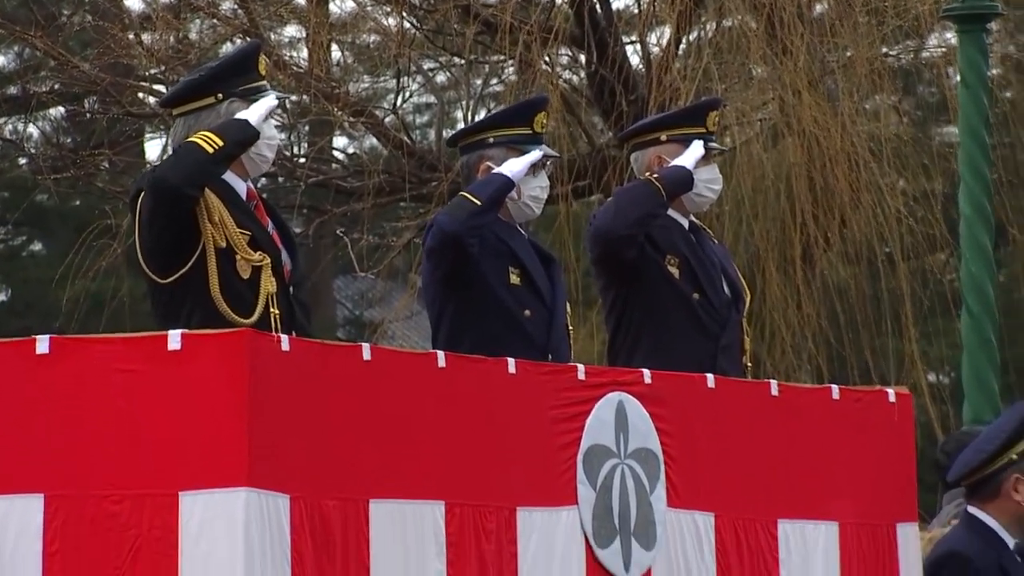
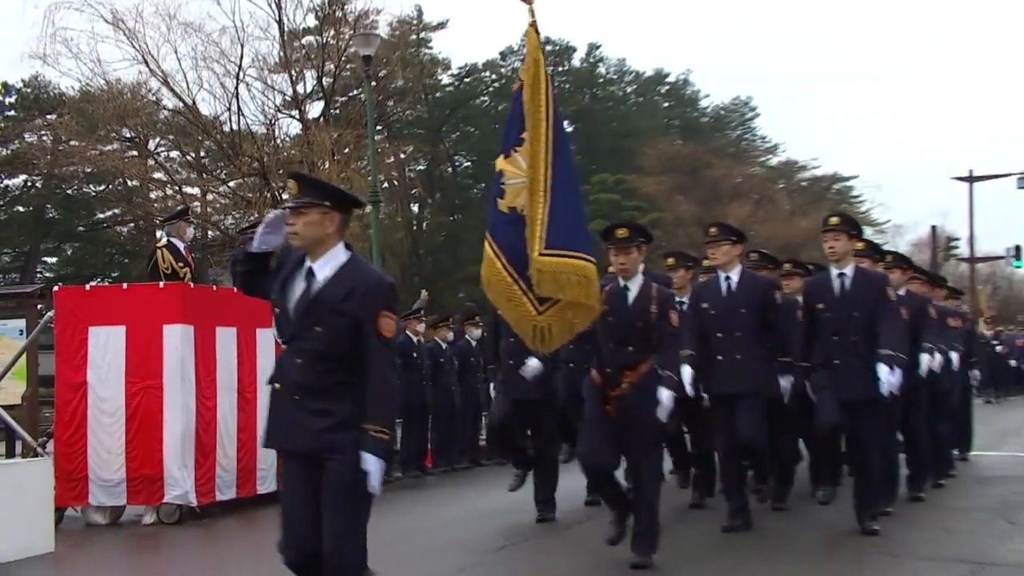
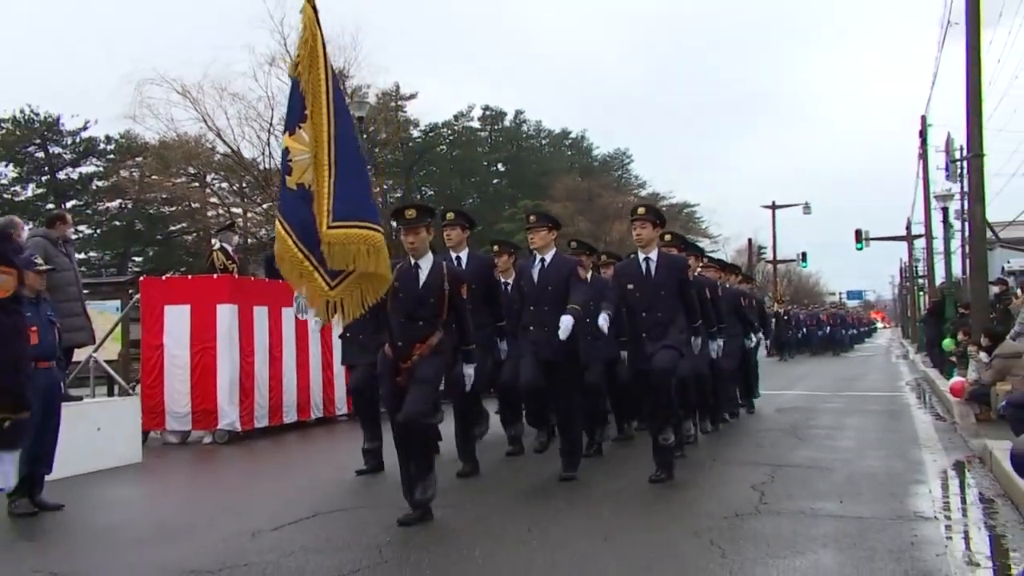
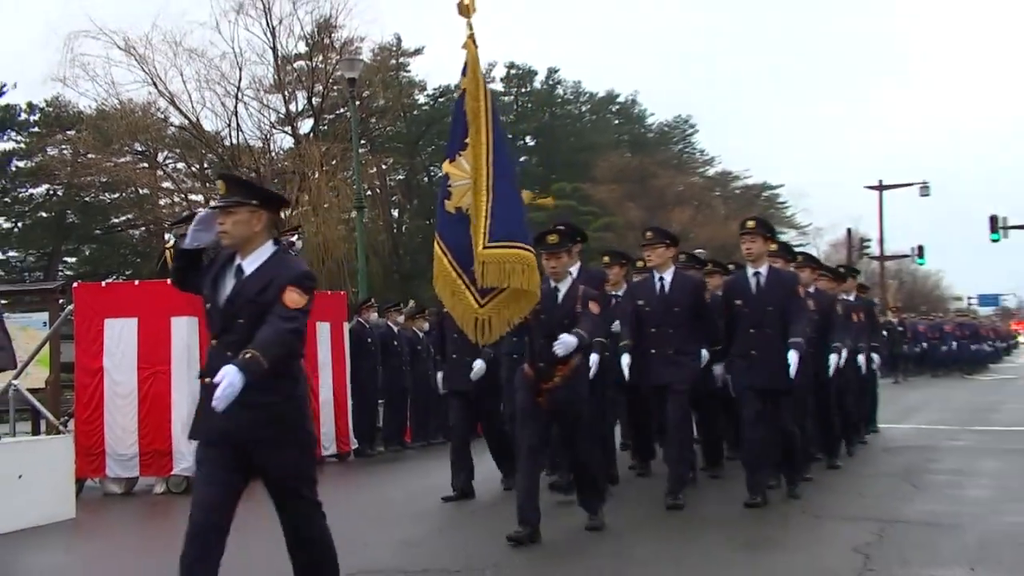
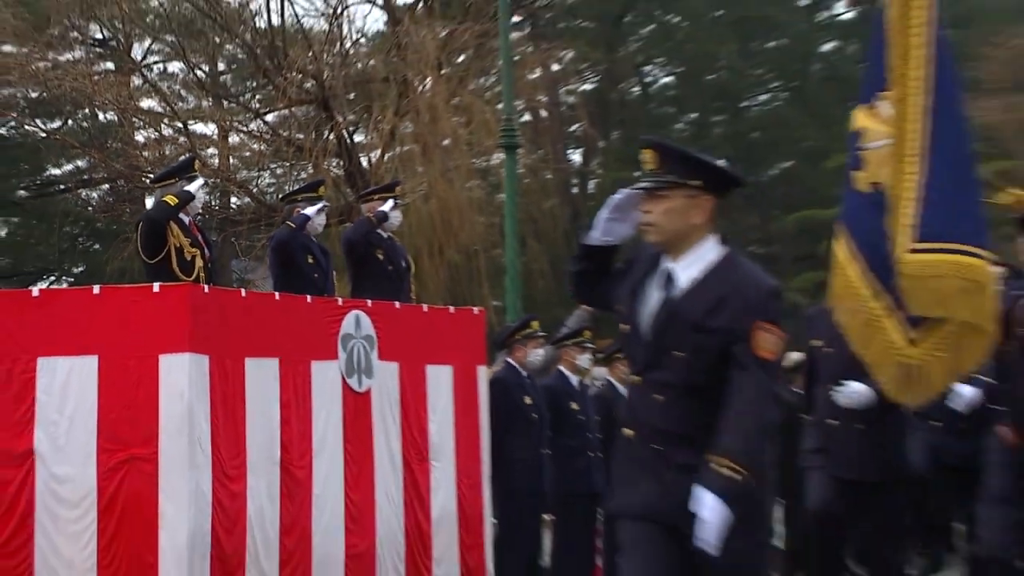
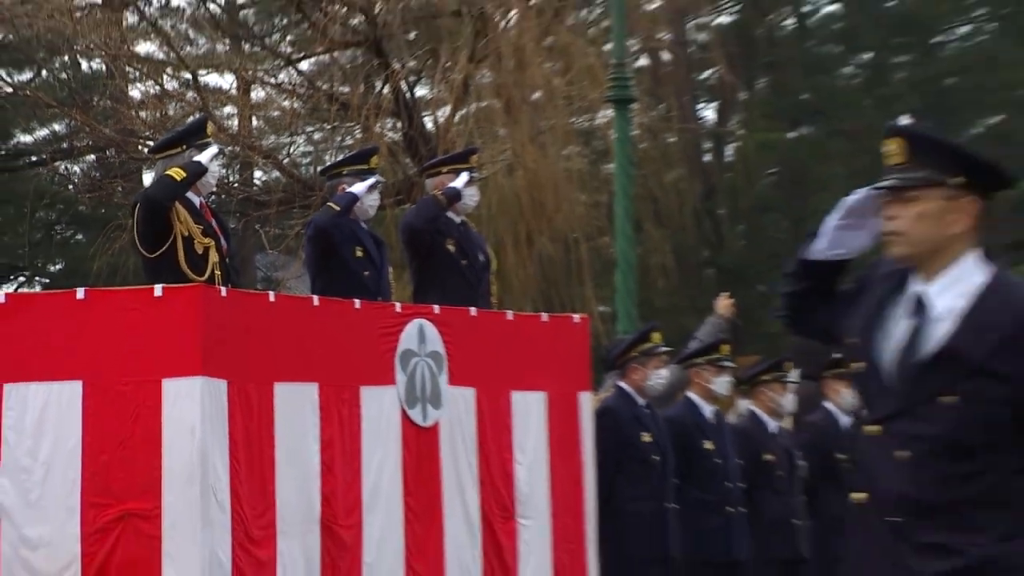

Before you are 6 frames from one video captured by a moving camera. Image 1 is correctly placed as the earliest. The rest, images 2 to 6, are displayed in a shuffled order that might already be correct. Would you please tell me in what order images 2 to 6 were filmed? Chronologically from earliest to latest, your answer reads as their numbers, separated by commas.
6, 5, 2, 4, 3
